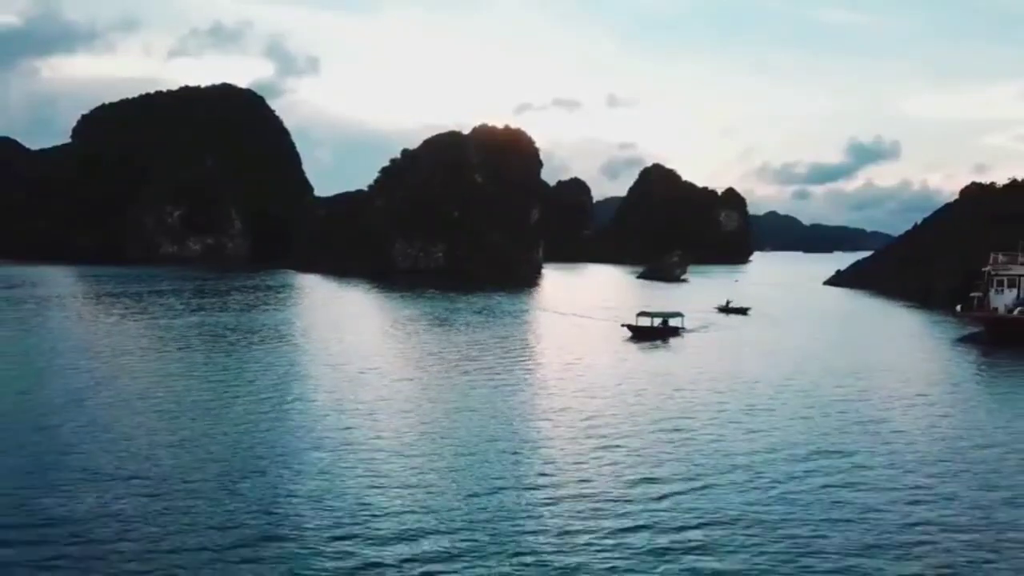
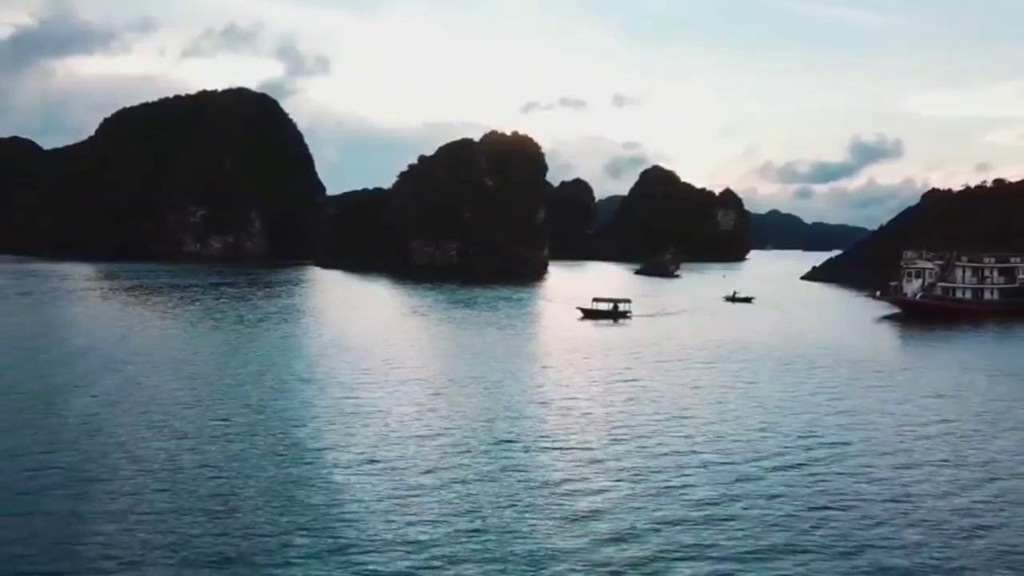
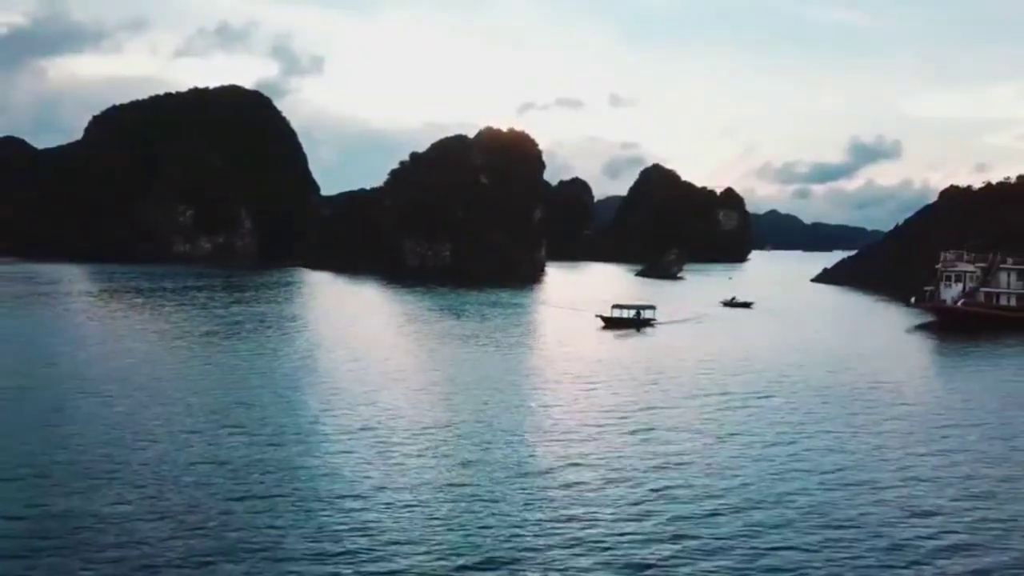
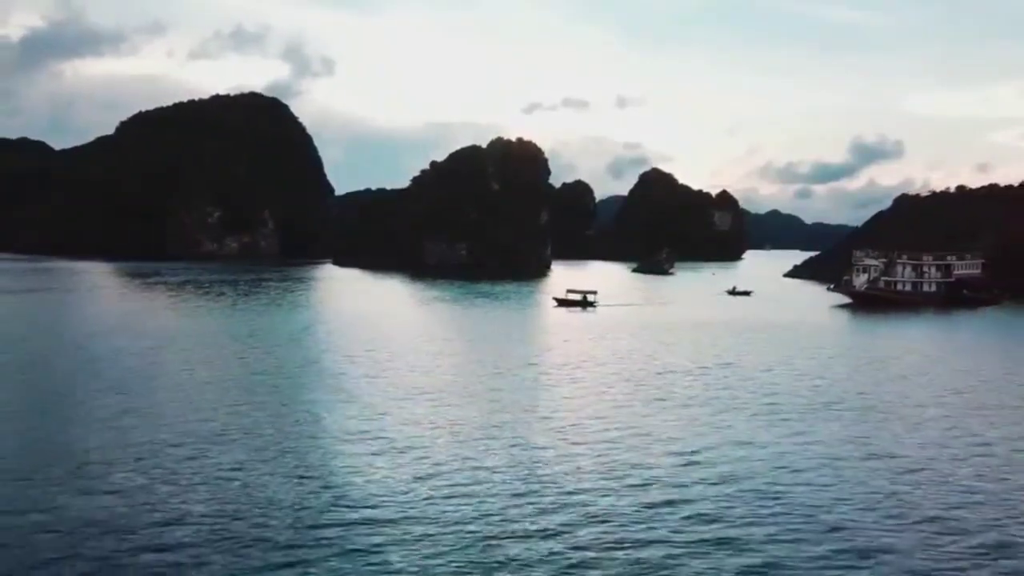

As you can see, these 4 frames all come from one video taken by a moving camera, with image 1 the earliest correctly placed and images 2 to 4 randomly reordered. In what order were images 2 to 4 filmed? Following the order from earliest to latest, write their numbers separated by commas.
3, 2, 4
